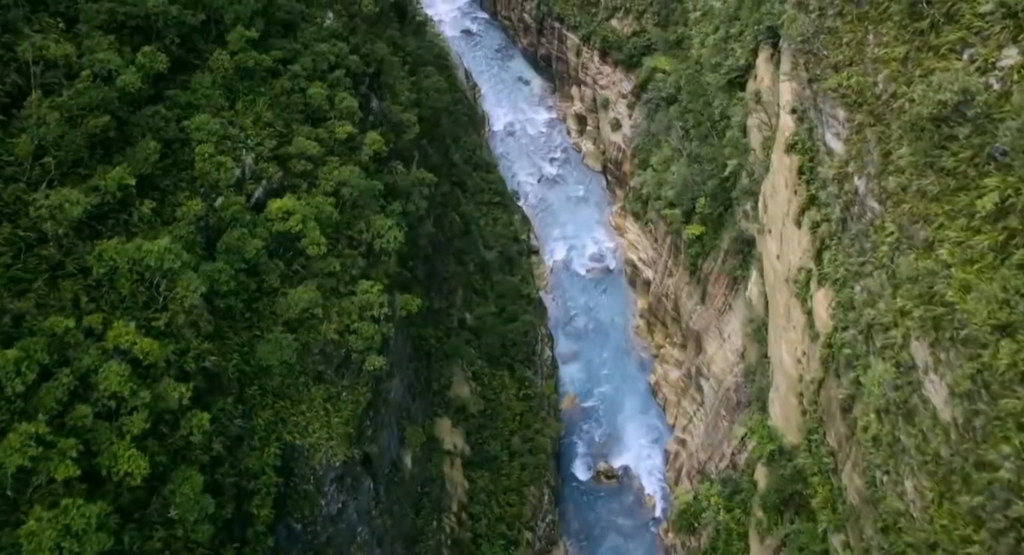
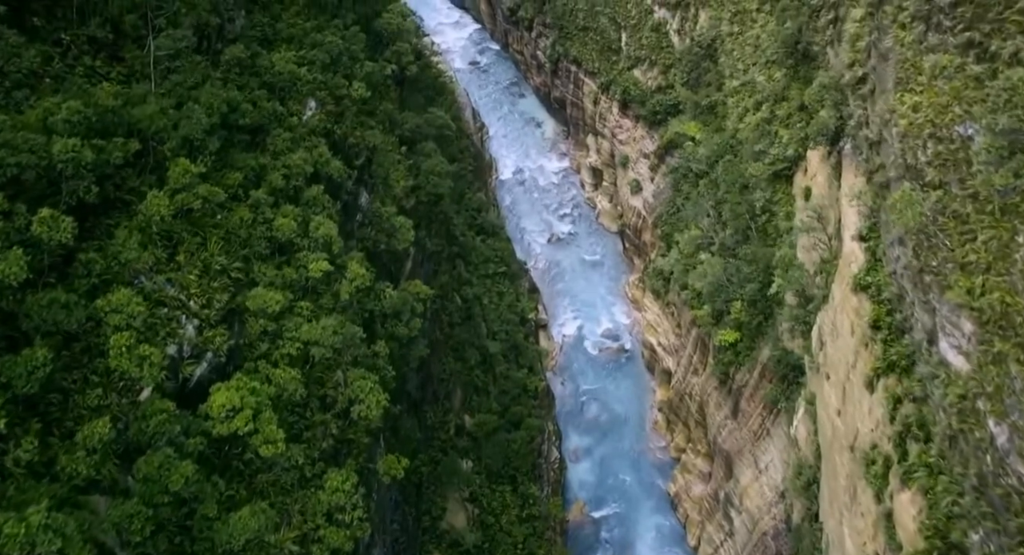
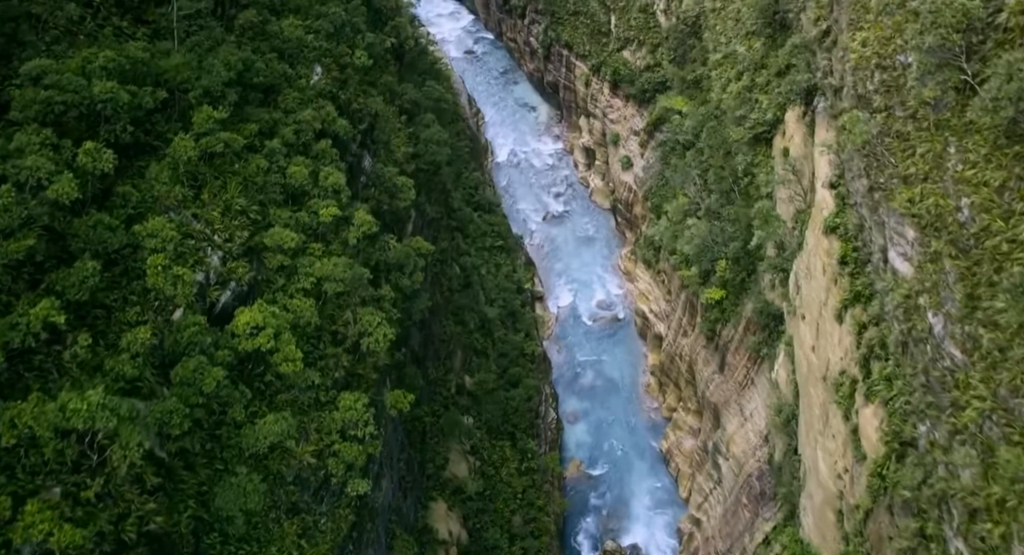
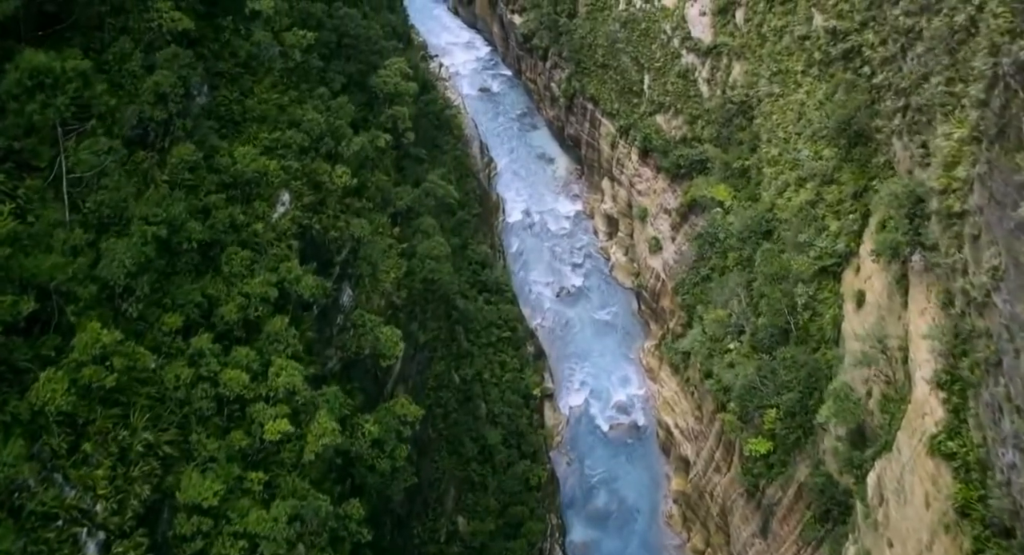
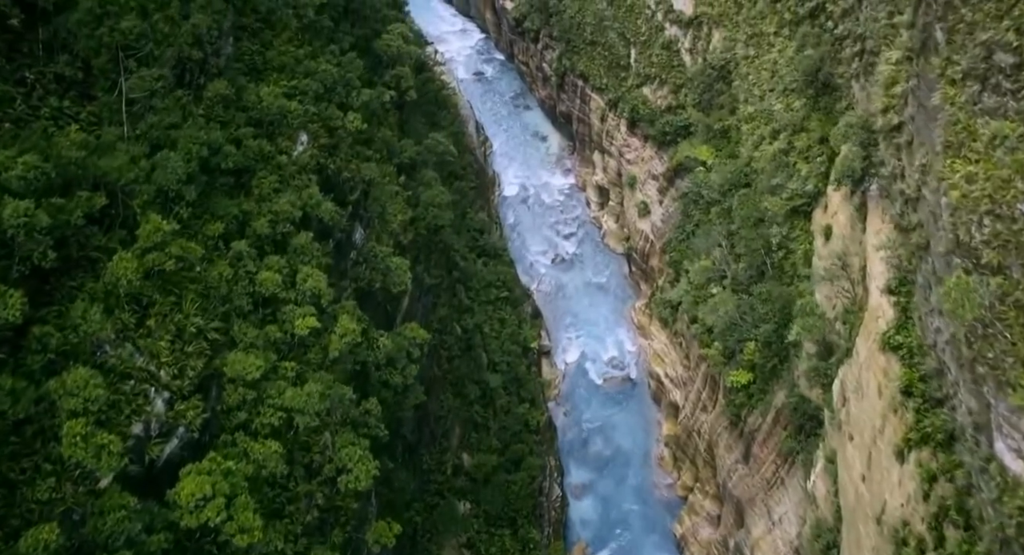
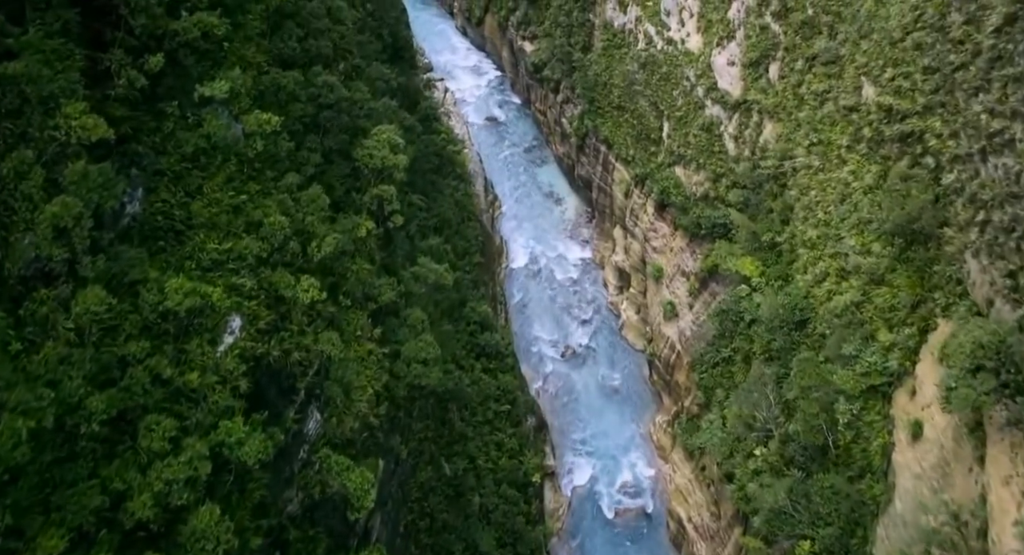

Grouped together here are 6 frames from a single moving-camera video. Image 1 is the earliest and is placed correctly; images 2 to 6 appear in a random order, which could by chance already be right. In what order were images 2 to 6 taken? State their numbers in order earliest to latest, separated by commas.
3, 2, 5, 4, 6
